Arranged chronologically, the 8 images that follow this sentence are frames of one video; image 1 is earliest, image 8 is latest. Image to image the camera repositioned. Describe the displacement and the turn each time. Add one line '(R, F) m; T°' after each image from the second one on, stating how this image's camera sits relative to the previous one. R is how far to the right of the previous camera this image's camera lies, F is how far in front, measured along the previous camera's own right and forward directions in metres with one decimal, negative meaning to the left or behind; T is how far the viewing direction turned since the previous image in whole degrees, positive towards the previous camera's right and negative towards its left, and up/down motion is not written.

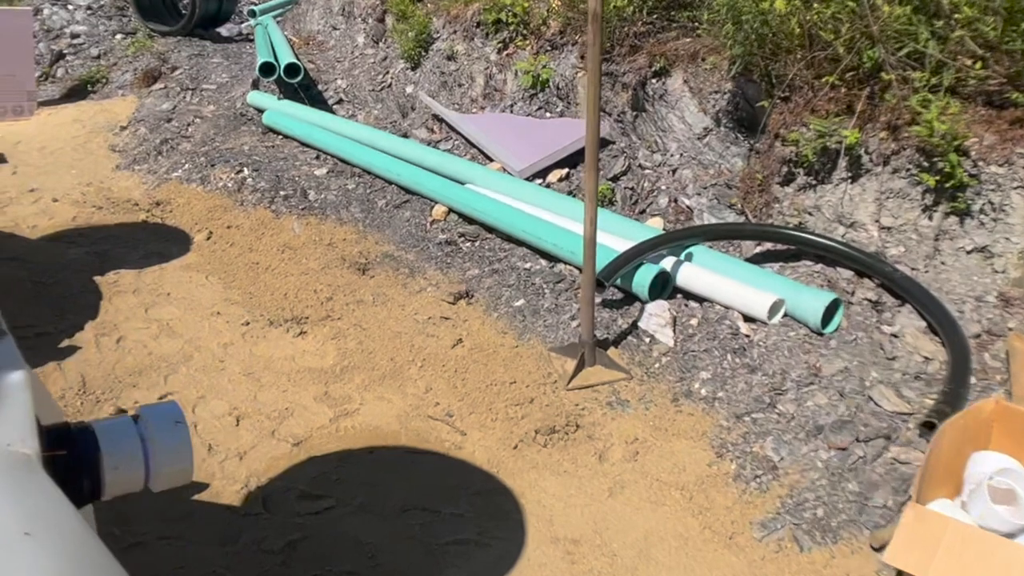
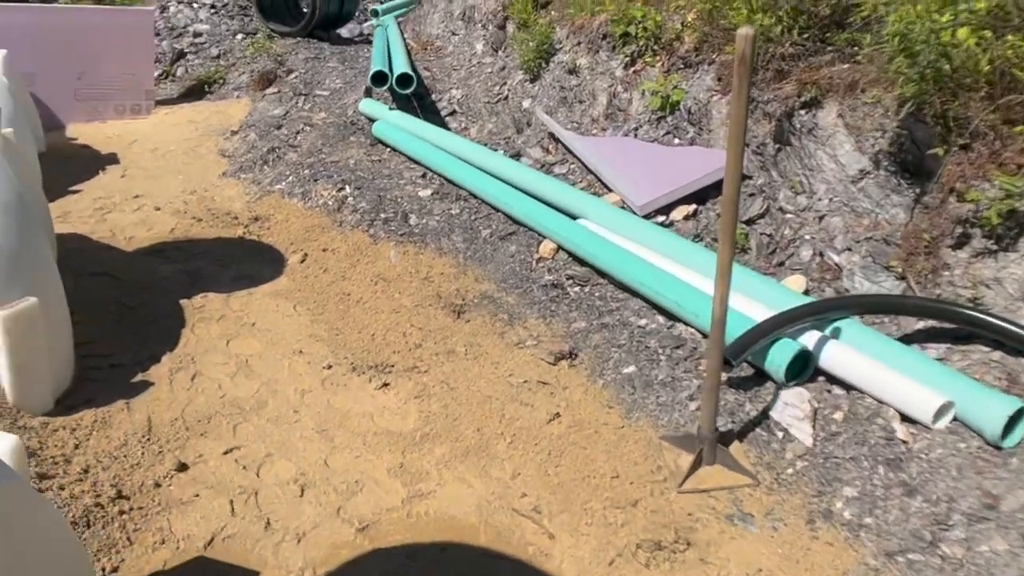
(+0.1, +0.6) m; -7°
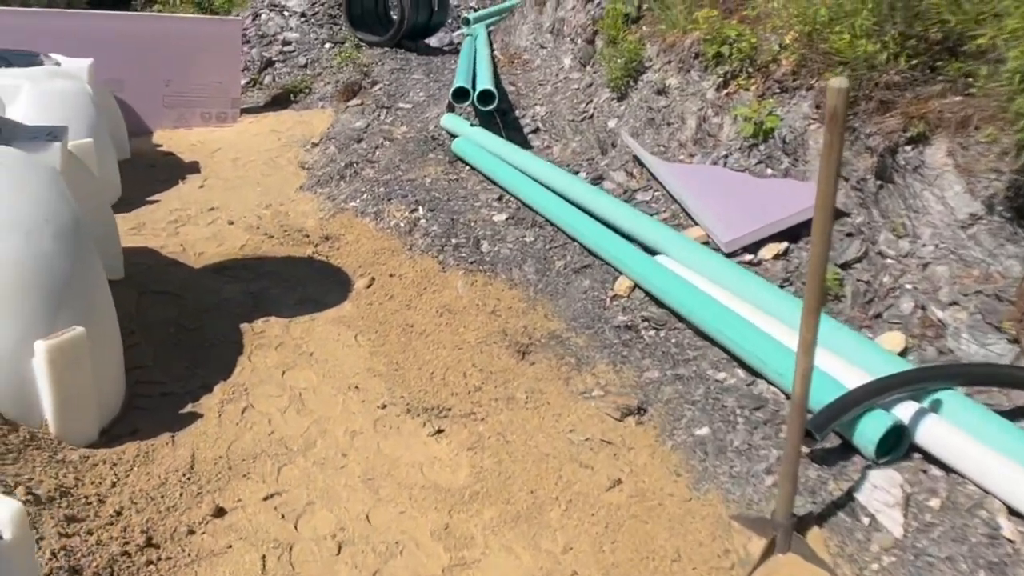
(+0.1, +0.3) m; -5°
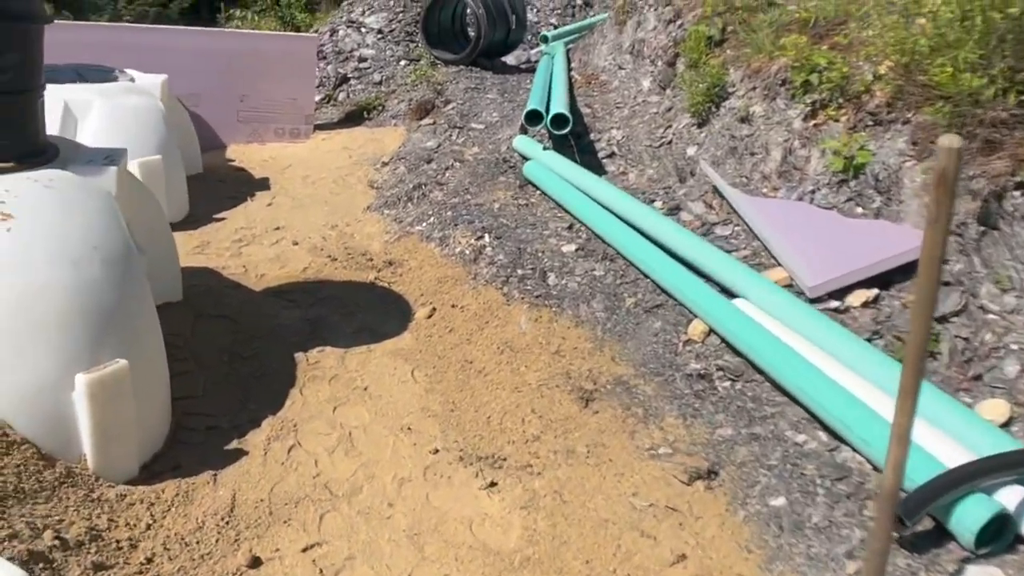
(0.0, +0.2) m; -4°
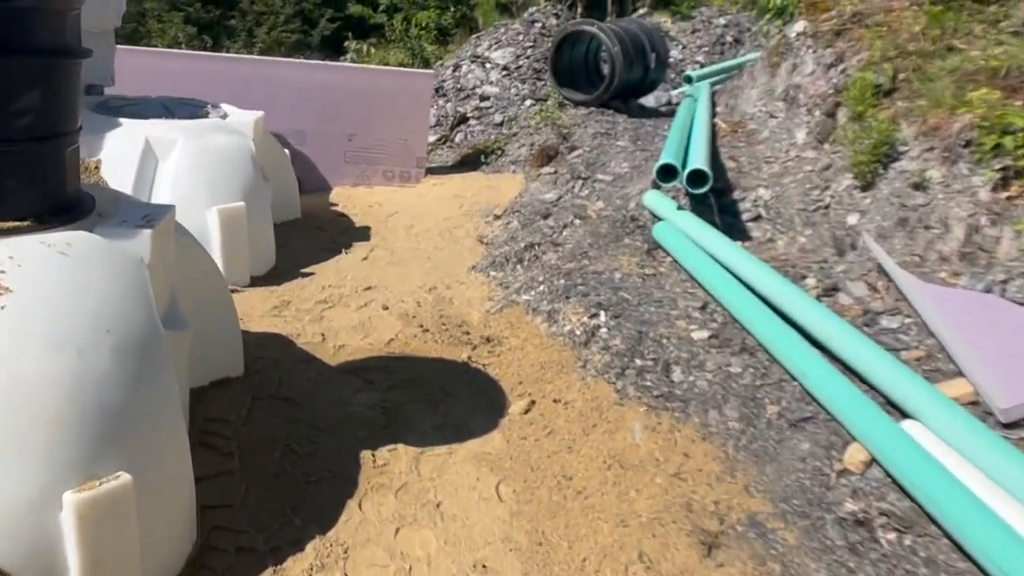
(+0.1, +0.7) m; -7°
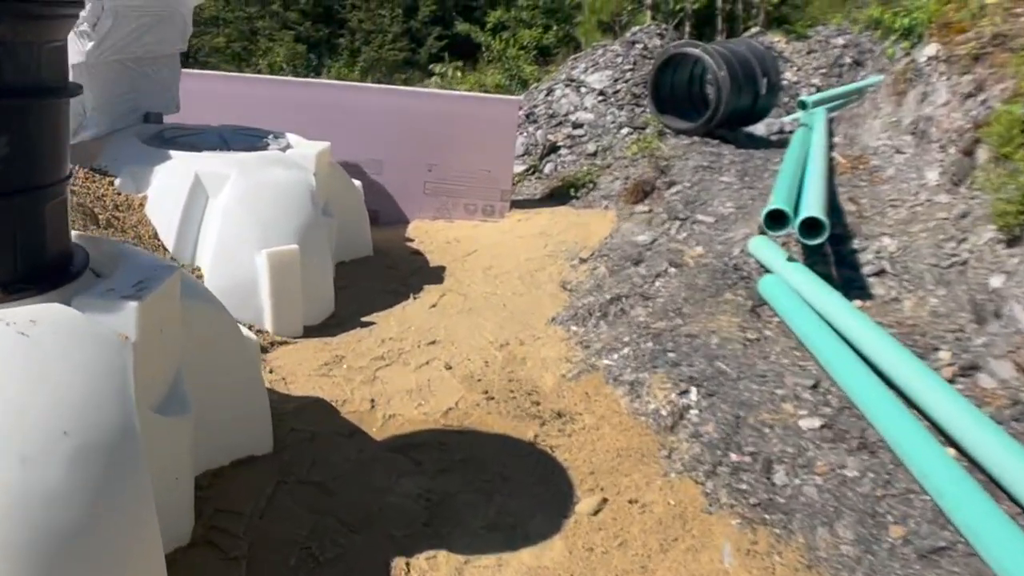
(+0.1, +0.6) m; -6°
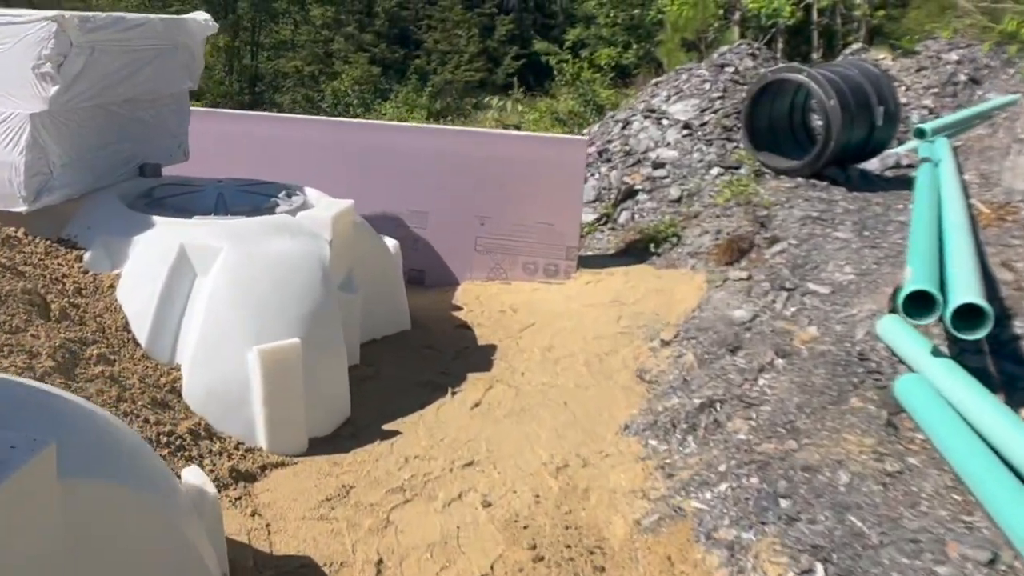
(+0.1, +1.0) m; -4°
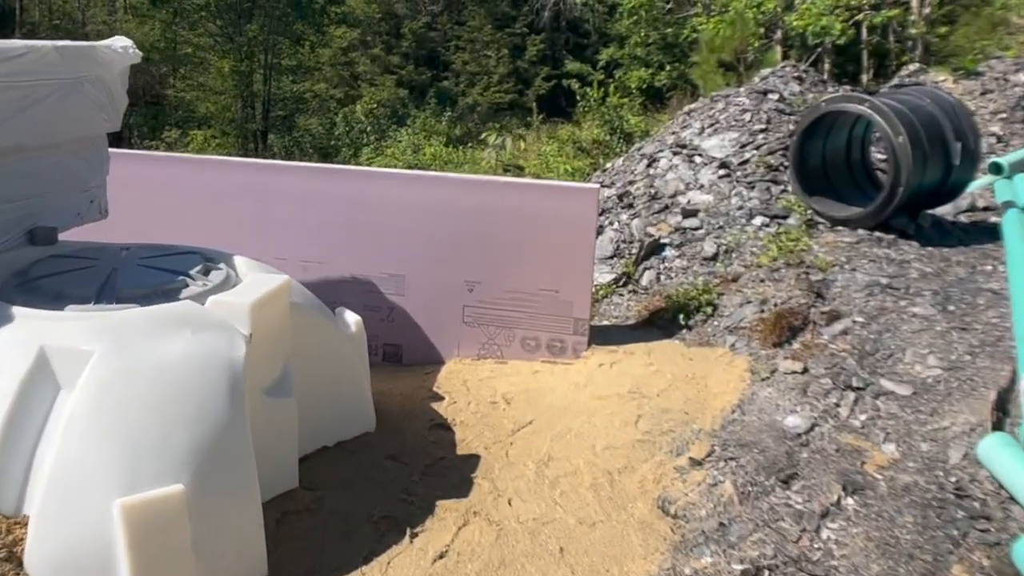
(+0.2, +1.0) m; -2°
